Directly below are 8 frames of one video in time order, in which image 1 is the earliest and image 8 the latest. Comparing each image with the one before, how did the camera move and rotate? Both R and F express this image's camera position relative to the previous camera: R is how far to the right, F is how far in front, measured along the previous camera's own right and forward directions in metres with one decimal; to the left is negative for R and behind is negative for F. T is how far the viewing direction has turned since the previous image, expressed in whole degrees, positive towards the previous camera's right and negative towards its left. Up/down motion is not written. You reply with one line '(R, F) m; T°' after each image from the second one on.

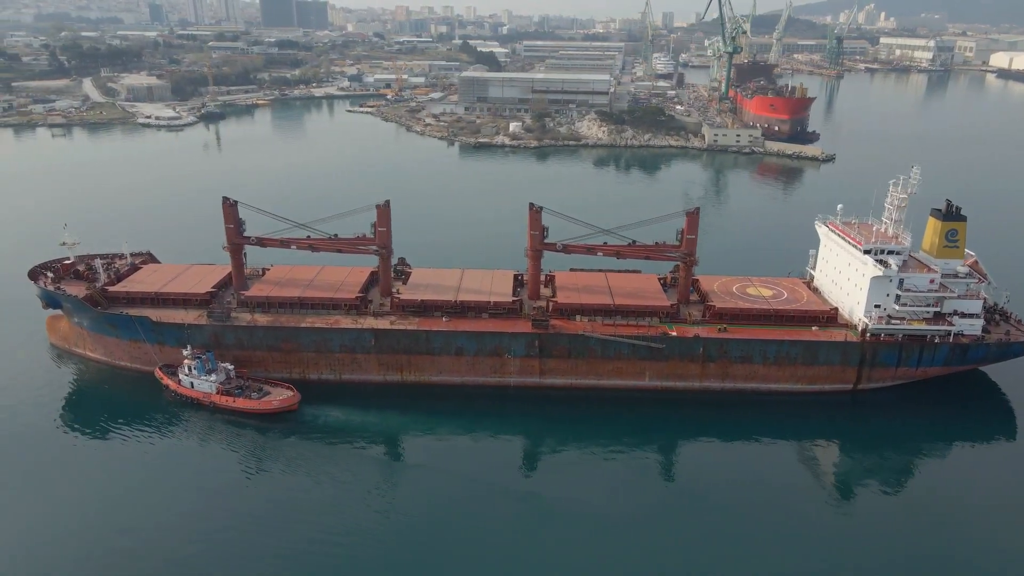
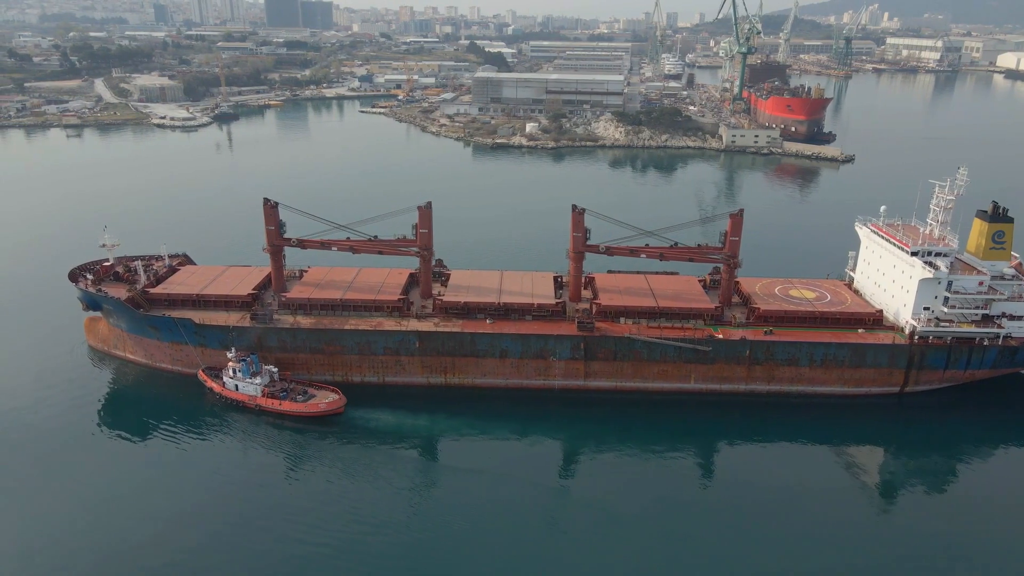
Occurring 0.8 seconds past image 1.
(-1.0, +0.1) m; 0°
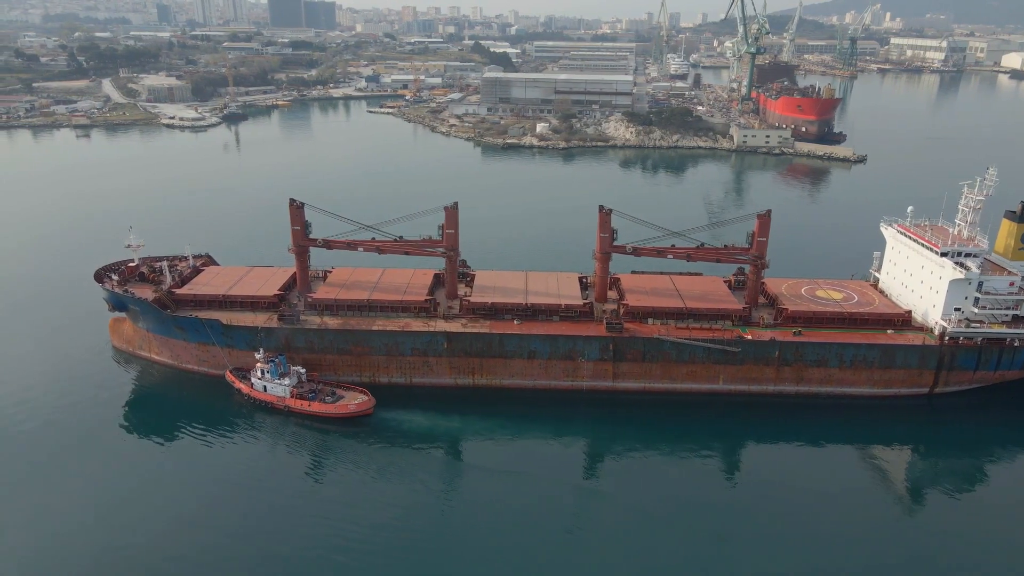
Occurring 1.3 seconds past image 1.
(-0.6, 0.0) m; 0°
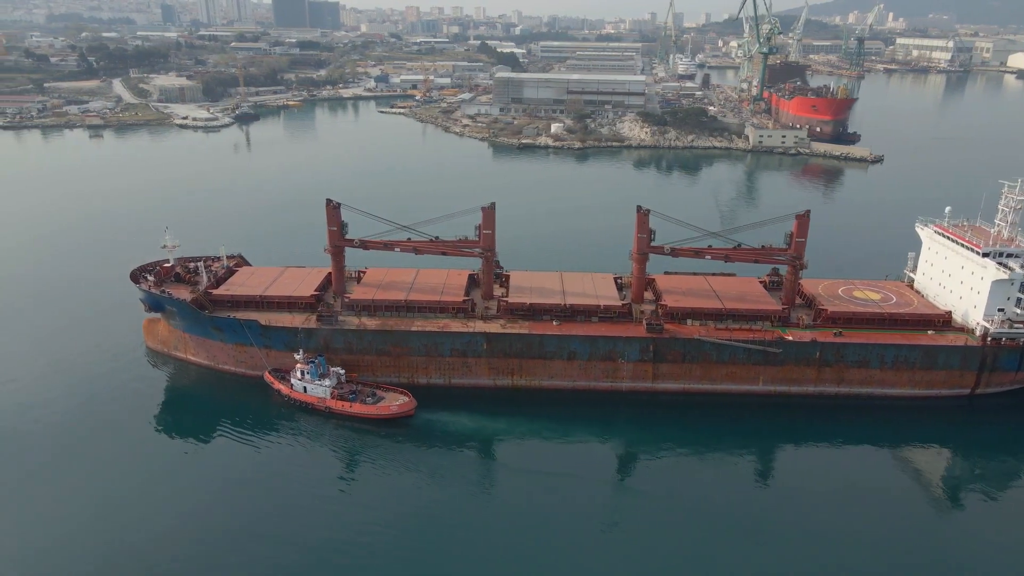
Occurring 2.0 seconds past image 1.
(-0.9, 0.0) m; 0°
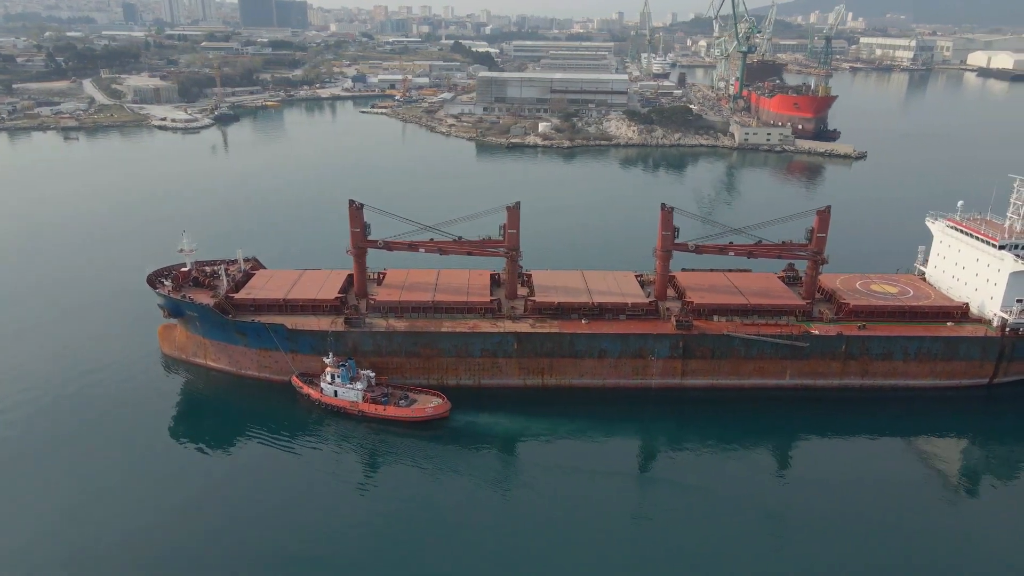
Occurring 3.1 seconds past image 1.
(-1.3, +0.1) m; +3°
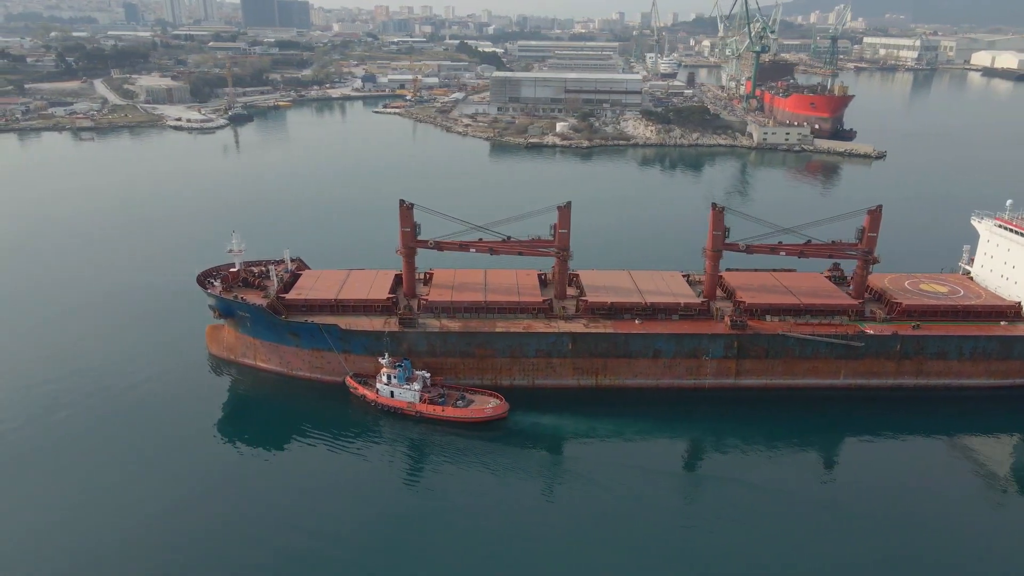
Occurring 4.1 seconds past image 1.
(-1.2, +0.1) m; 0°
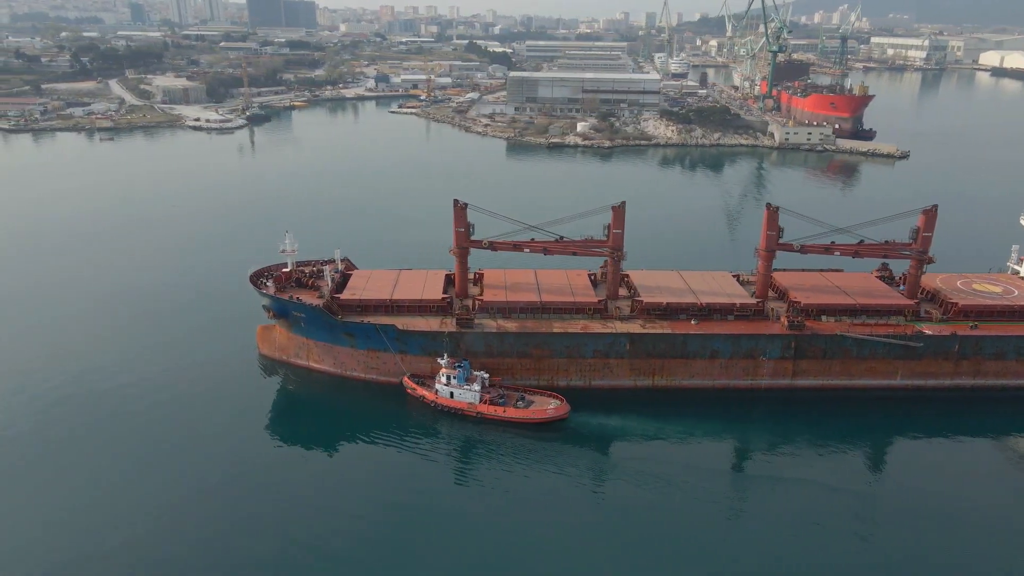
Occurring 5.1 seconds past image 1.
(-1.2, 0.0) m; 0°
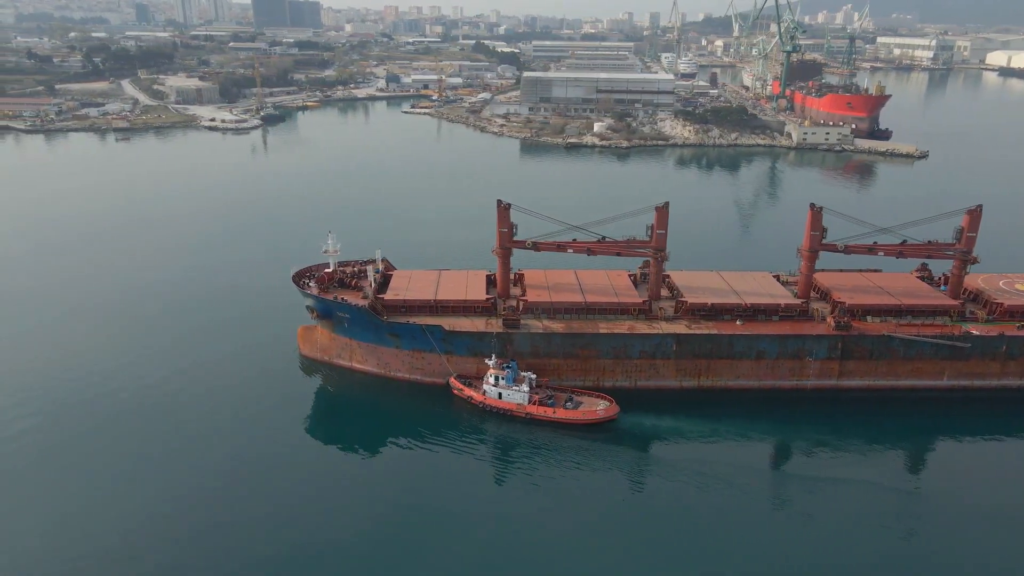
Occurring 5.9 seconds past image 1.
(-1.0, 0.0) m; 0°
